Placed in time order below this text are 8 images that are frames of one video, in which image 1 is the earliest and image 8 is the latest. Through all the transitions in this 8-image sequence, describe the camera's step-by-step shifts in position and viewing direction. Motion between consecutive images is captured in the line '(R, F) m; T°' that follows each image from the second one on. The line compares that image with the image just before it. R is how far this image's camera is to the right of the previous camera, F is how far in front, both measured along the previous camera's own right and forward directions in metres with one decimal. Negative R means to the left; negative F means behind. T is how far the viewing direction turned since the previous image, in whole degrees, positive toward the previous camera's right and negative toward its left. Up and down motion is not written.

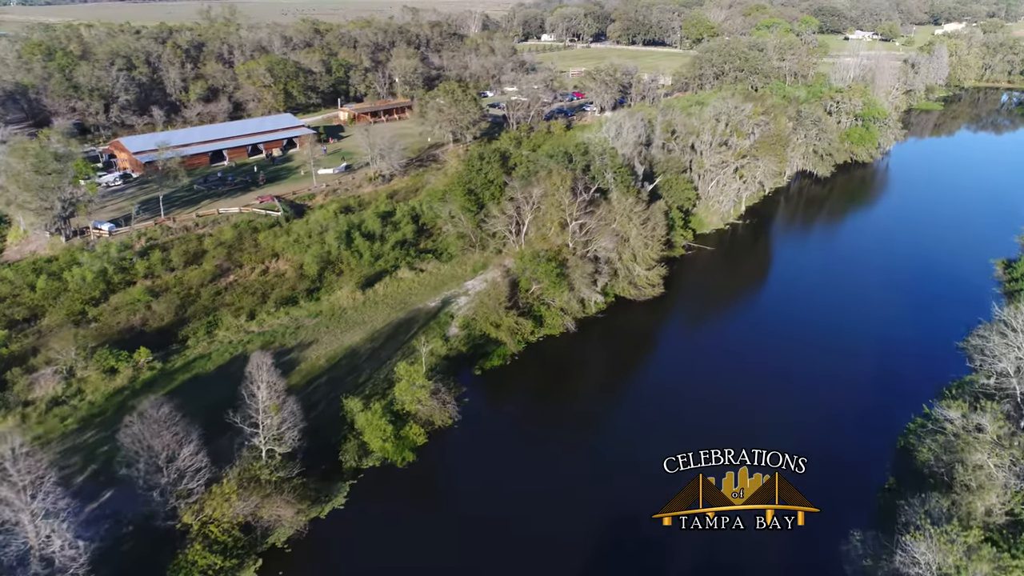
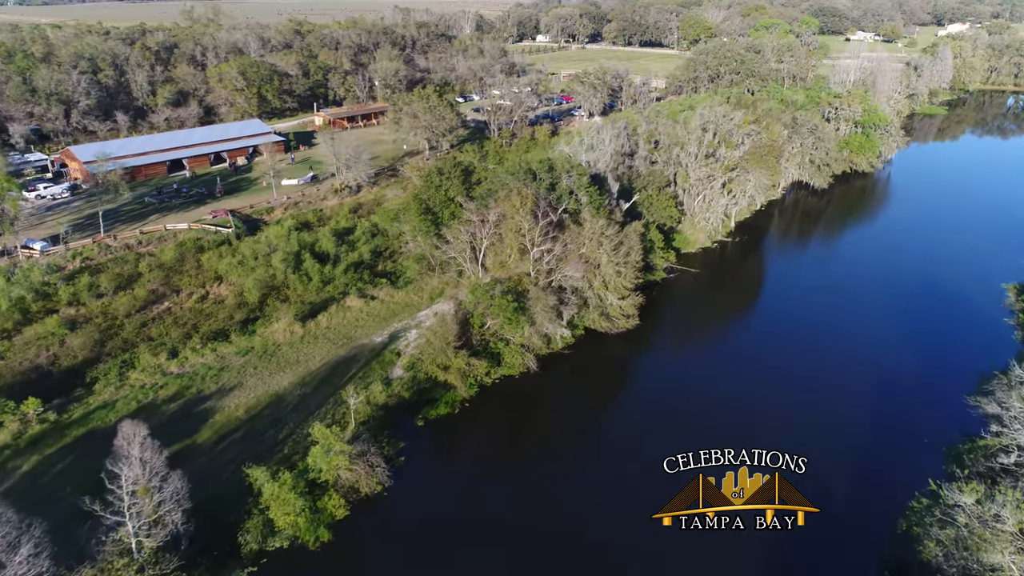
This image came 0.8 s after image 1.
(+2.4, +4.5) m; 0°
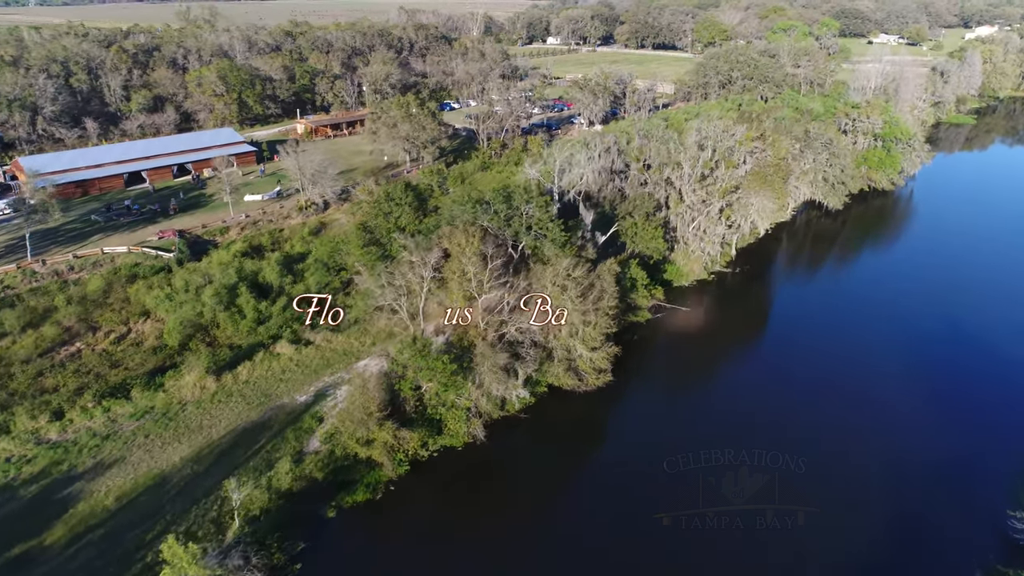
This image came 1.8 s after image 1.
(+3.1, +5.9) m; -1°
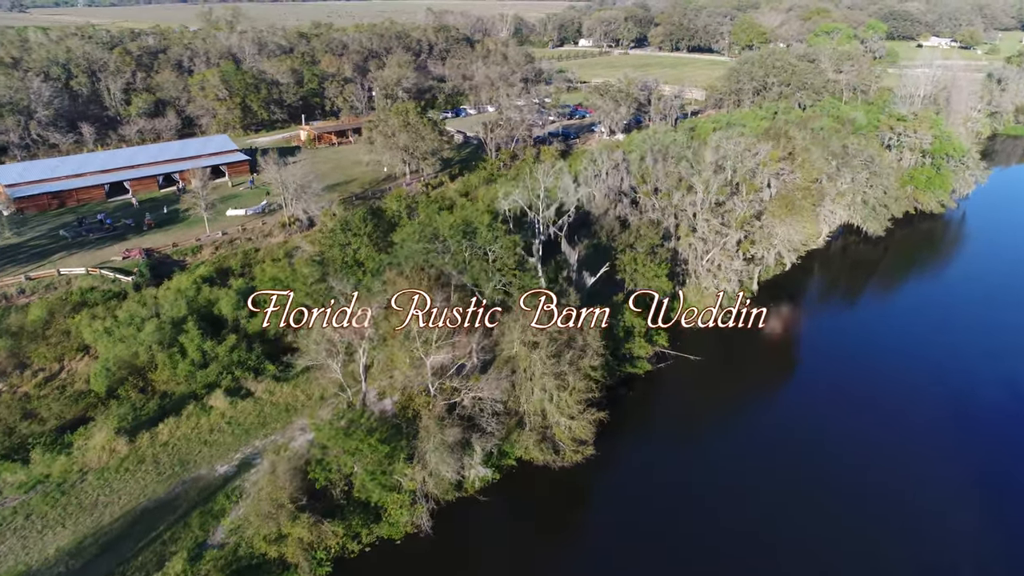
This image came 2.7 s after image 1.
(+2.8, +5.5) m; -3°
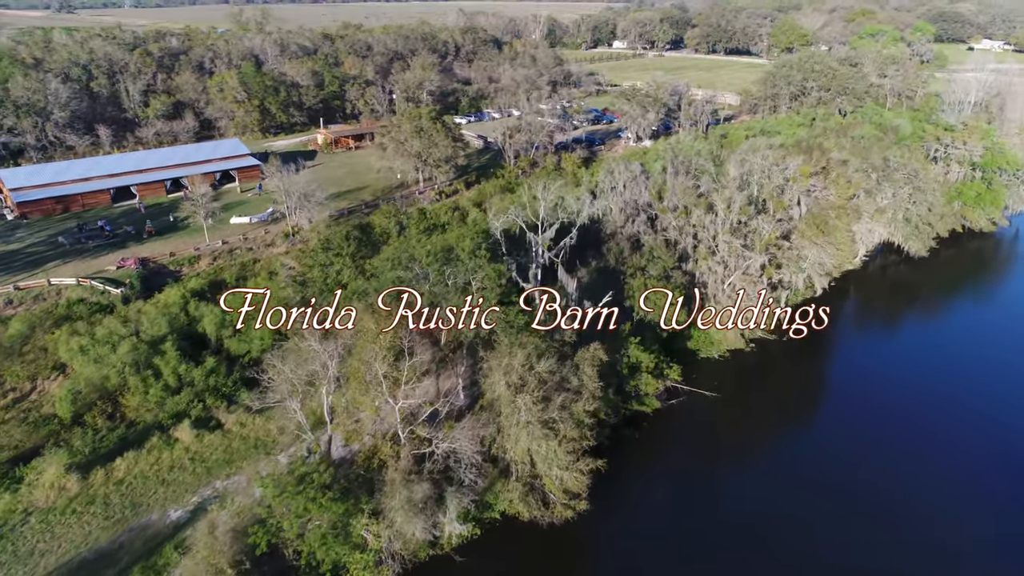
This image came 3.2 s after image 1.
(+1.7, +3.0) m; -3°
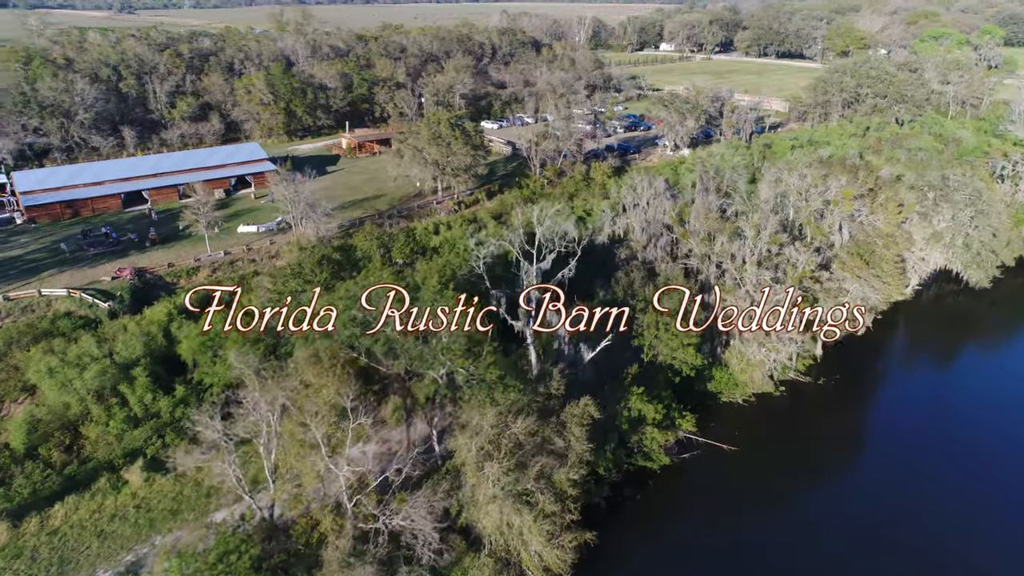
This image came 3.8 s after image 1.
(+2.1, +3.6) m; -4°
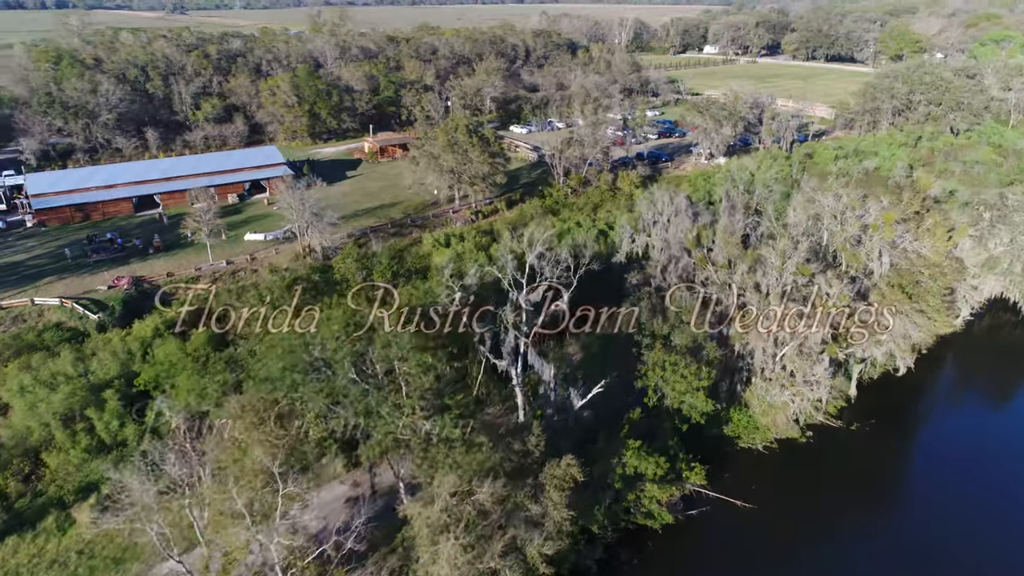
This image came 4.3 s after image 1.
(+1.8, +2.9) m; -3°
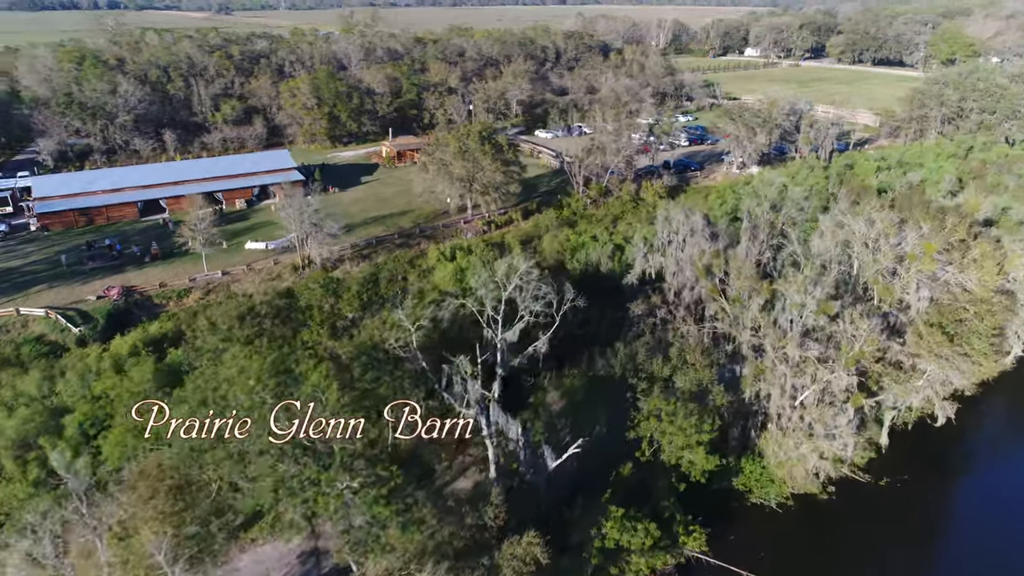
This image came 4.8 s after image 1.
(+1.9, +2.9) m; -3°
